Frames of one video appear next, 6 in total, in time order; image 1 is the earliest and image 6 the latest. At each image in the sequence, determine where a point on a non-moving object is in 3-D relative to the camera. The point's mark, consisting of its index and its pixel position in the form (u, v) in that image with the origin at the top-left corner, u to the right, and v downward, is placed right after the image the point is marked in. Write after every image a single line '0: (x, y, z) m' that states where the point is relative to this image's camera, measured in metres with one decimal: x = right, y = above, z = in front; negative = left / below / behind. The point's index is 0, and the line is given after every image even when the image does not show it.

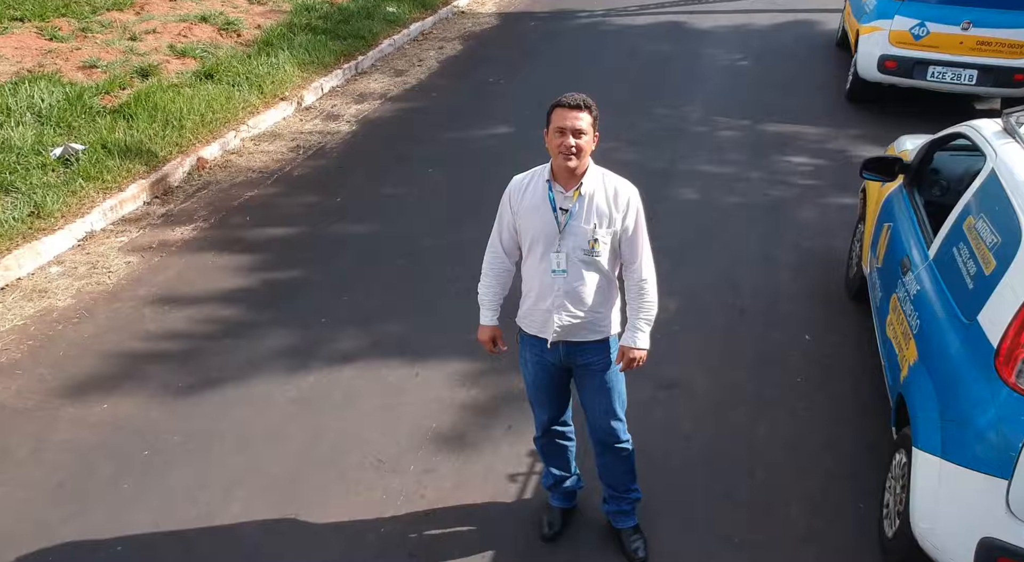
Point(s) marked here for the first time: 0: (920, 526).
0: (+1.4, -0.9, +3.0) m
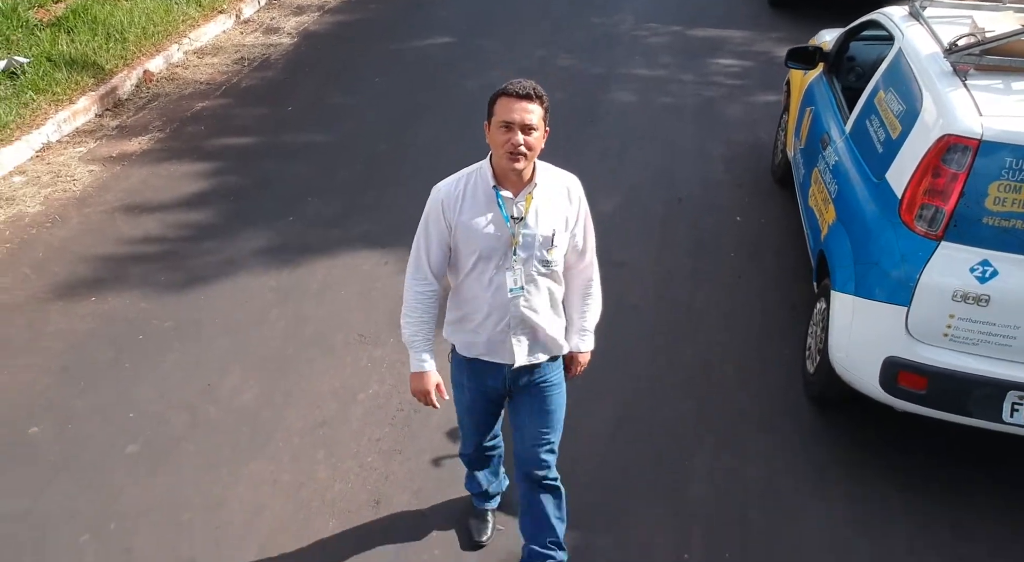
0: (+1.4, -0.3, +3.5) m
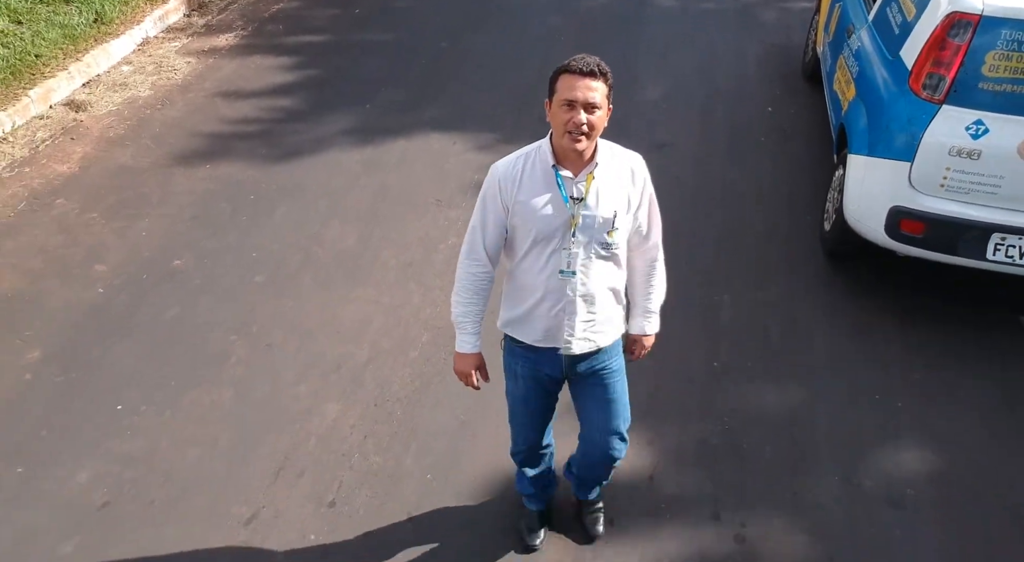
0: (+1.7, +0.4, +4.1) m
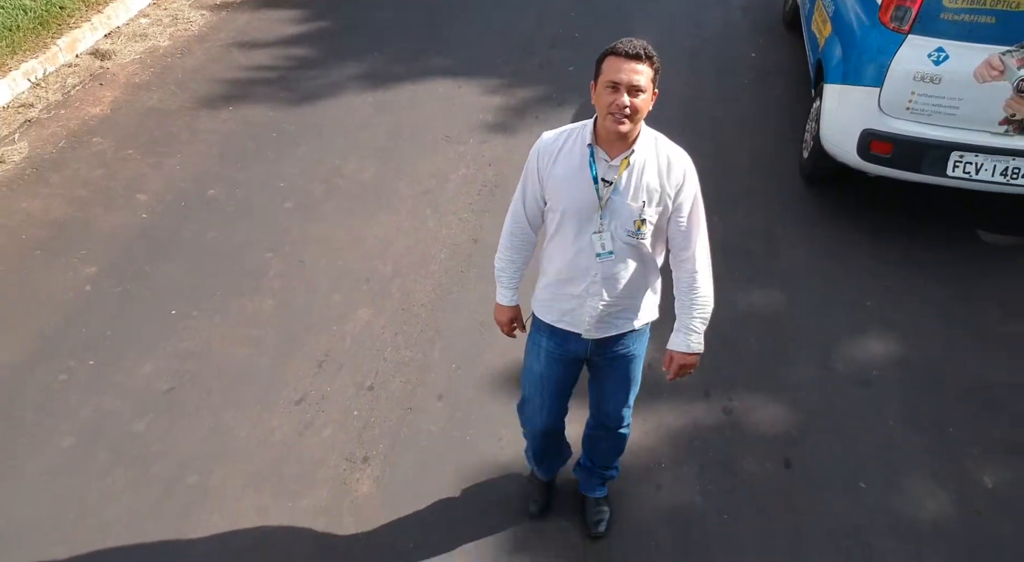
0: (+1.7, +0.8, +4.6) m
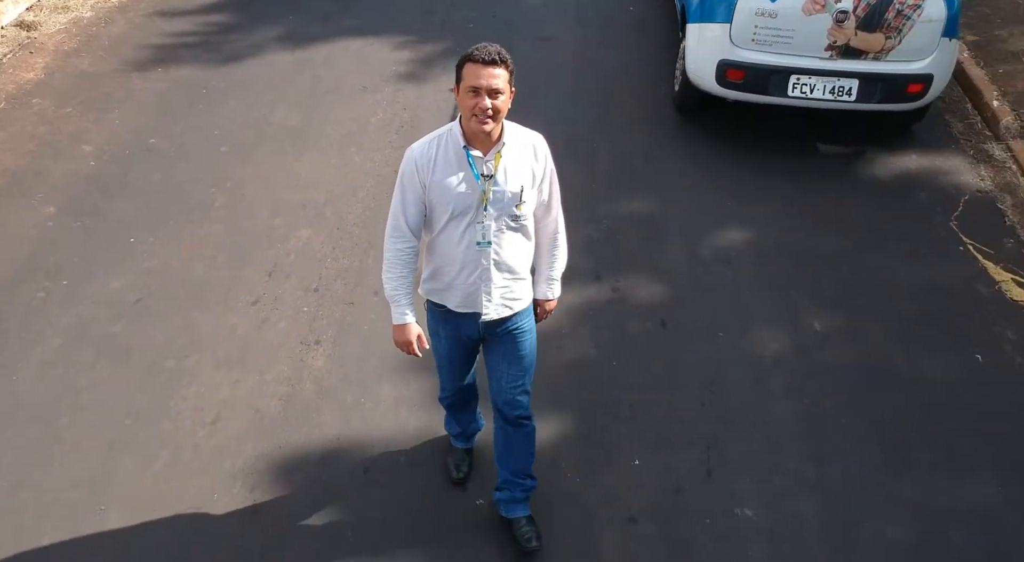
0: (+1.1, +1.4, +5.4) m
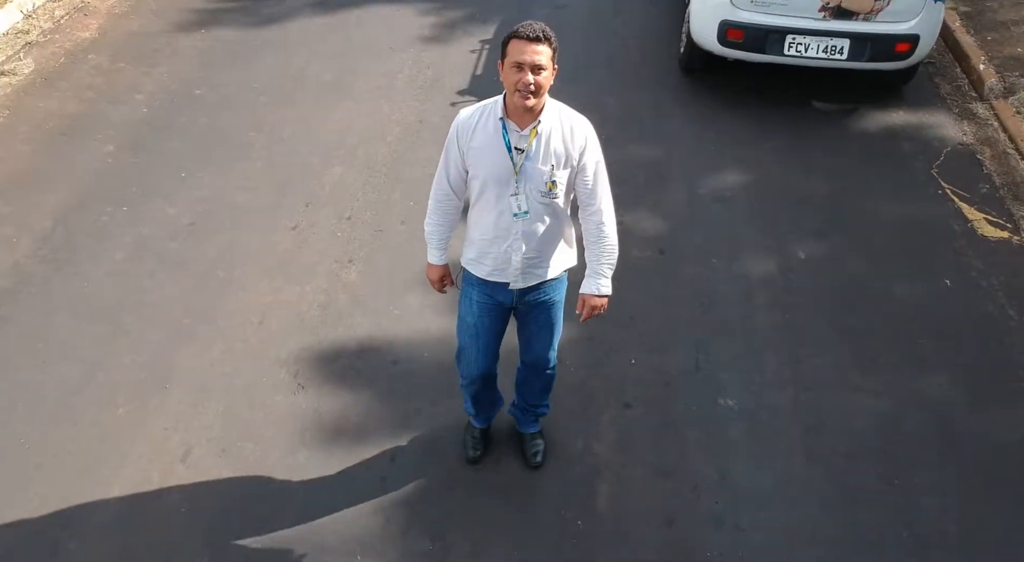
0: (+1.3, +1.7, +5.8) m
